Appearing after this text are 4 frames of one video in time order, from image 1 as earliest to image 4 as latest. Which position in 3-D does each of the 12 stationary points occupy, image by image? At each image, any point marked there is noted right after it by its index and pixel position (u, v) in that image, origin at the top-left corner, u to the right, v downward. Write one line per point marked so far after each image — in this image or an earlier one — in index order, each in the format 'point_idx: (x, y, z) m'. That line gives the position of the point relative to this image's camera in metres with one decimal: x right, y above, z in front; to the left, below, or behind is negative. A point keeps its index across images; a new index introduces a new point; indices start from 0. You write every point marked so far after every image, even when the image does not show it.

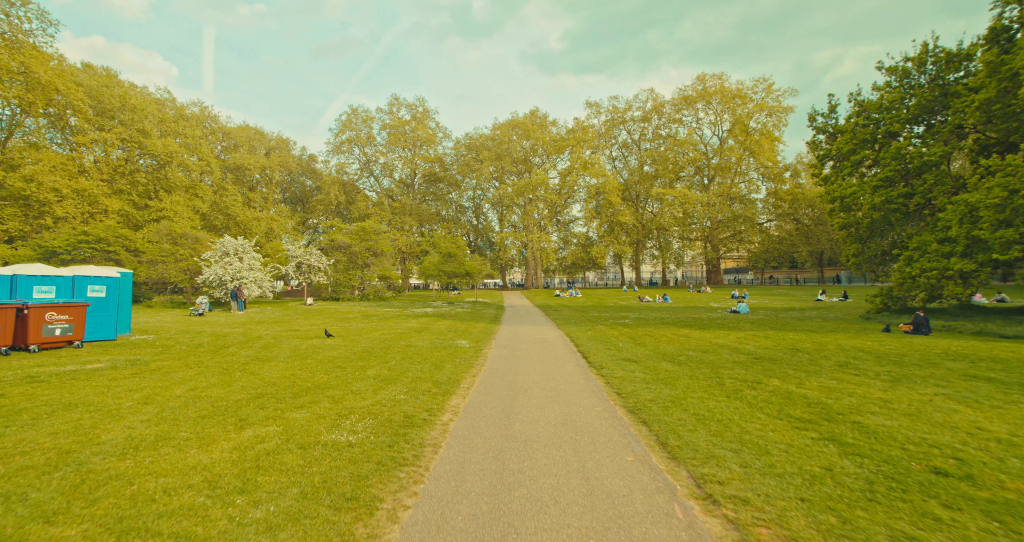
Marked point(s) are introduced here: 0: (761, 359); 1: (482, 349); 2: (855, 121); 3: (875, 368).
0: (+5.0, -1.8, +9.4) m
1: (-0.8, -2.0, +12.0) m
2: (+12.8, +5.6, +17.4) m
3: (+6.2, -1.6, +8.0) m
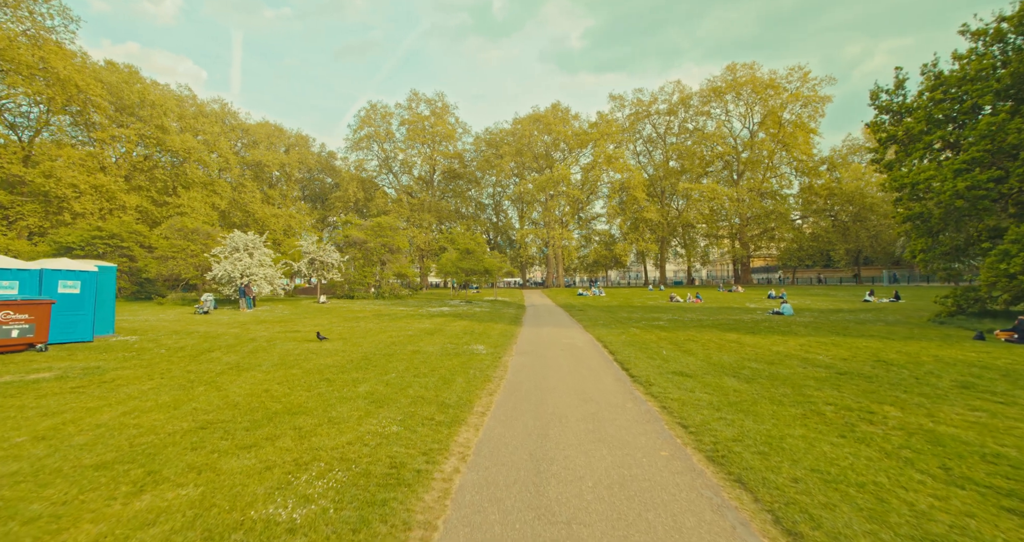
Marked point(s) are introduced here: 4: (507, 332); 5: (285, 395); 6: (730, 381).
0: (+5.5, -1.7, +7.6) m
1: (-0.3, -1.9, +10.4) m
2: (+13.6, +5.7, +15.2) m
3: (+6.6, -1.6, +6.0) m
4: (-0.2, -2.0, +15.5) m
5: (-3.0, -1.6, +6.1) m
6: (+3.4, -1.7, +7.3) m
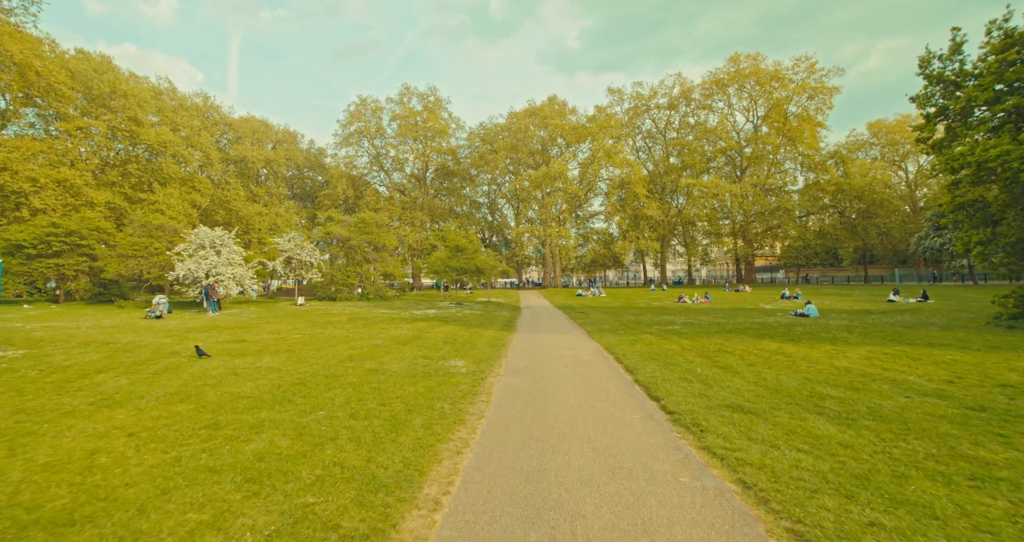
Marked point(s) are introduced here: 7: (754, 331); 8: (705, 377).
0: (+5.3, -1.5, +5.1) m
1: (-0.5, -1.8, +7.9) m
2: (+13.3, +5.8, +12.8) m
3: (+6.4, -1.4, +3.6) m
4: (-0.4, -1.9, +13.1) m
5: (-3.2, -1.5, +3.7) m
6: (+3.2, -1.6, +4.9) m
7: (+7.5, -1.8, +14.3) m
8: (+3.2, -1.7, +7.6) m
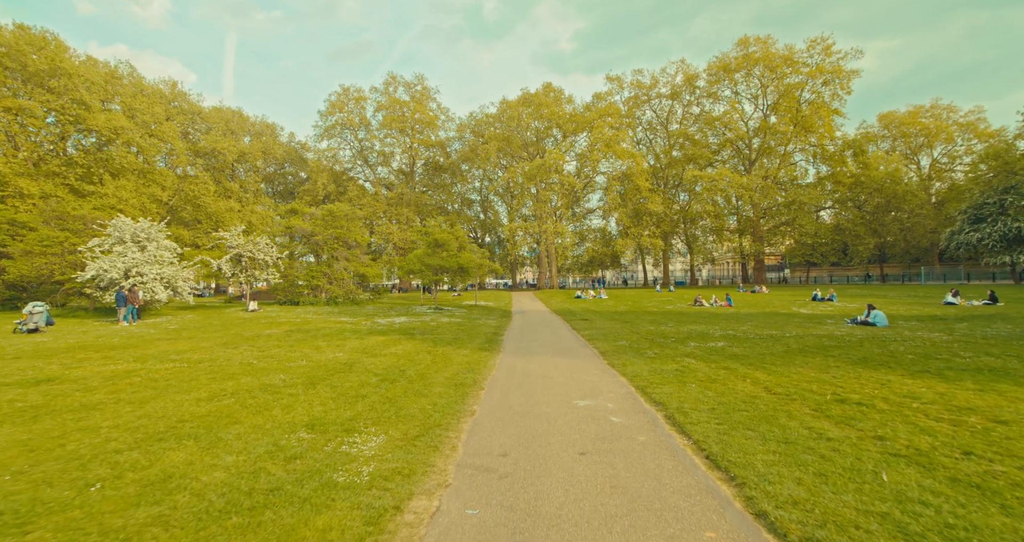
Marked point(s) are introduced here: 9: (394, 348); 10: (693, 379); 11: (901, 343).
0: (+5.0, -1.4, +0.7) m
1: (-0.8, -1.7, +3.4) m
2: (+12.9, +6.0, +8.5) m
3: (+6.1, -1.3, -0.8) m
4: (-0.8, -1.8, +8.6) m
5: (-3.5, -1.4, -0.9) m
6: (+2.9, -1.5, +0.4) m
7: (+7.1, -1.7, +9.9) m
8: (+2.8, -1.6, +3.1) m
9: (-2.8, -1.9, +11.3) m
10: (+3.0, -1.7, +7.7) m
11: (+9.4, -1.7, +11.2) m
